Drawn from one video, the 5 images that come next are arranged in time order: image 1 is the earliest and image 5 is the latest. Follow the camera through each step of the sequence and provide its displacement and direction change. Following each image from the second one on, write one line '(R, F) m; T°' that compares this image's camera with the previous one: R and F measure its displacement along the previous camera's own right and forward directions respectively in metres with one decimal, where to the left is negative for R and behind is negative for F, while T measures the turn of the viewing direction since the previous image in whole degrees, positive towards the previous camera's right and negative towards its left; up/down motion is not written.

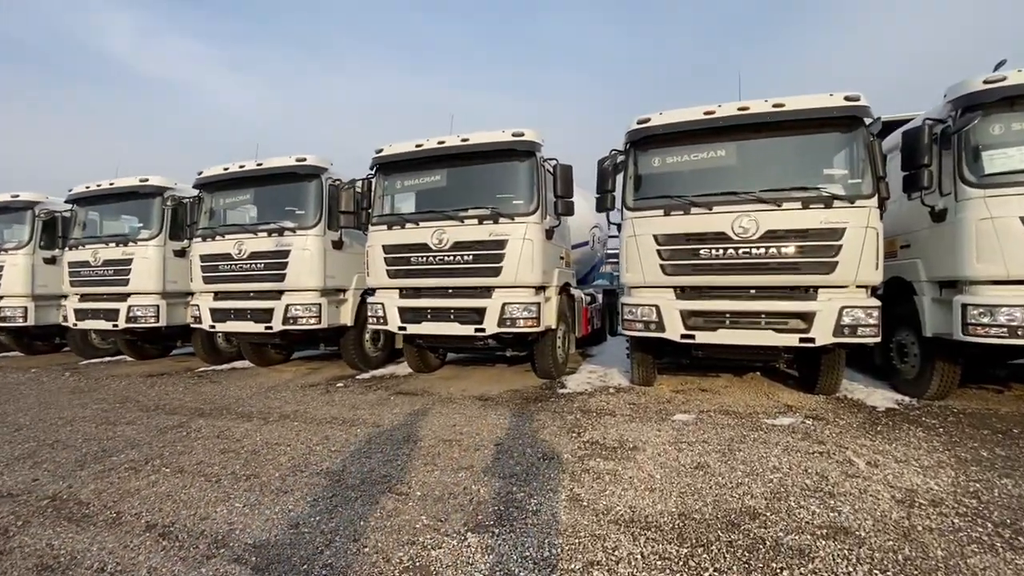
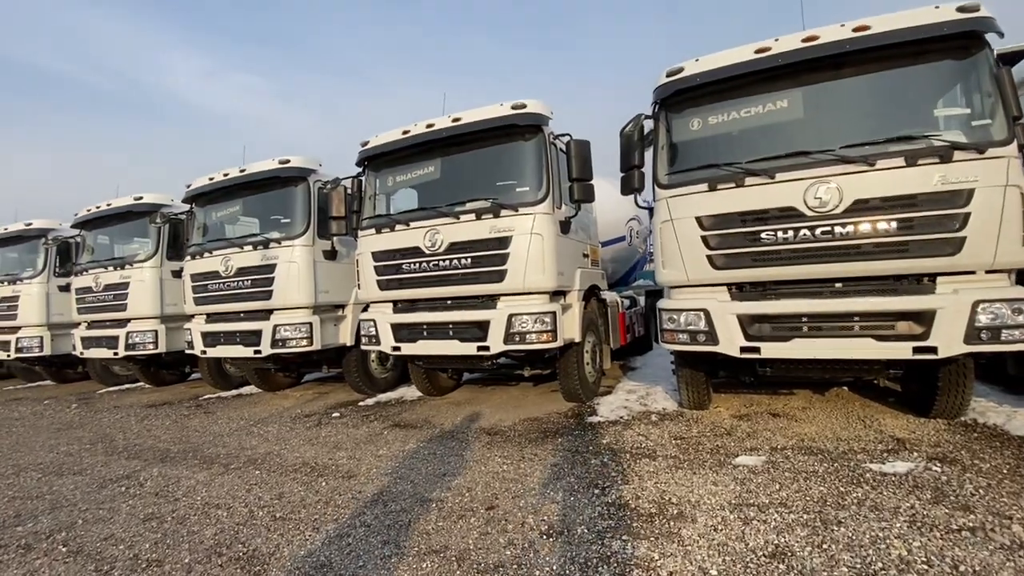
(+0.4, +1.1) m; -6°
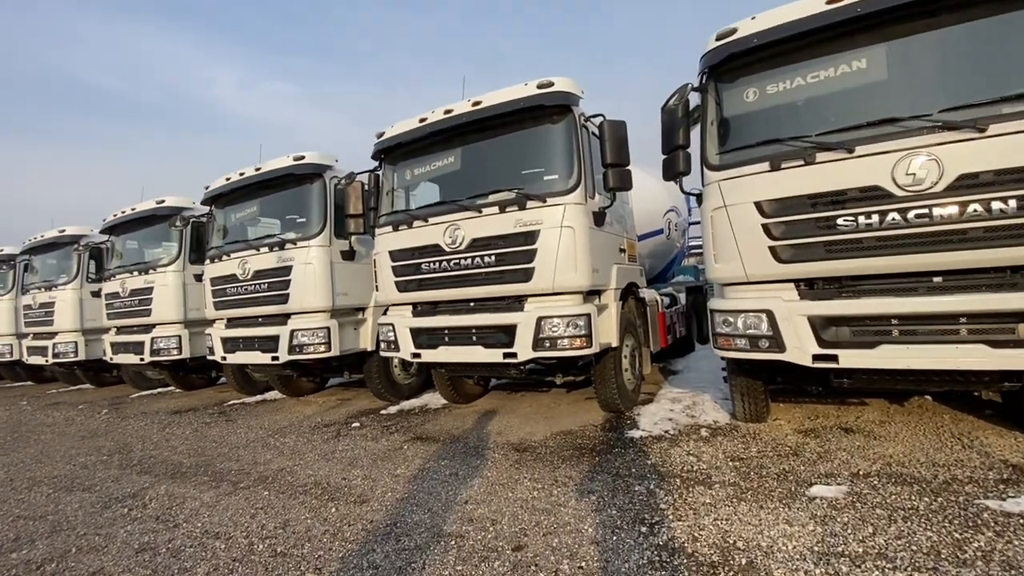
(0.0, +0.5) m; -4°
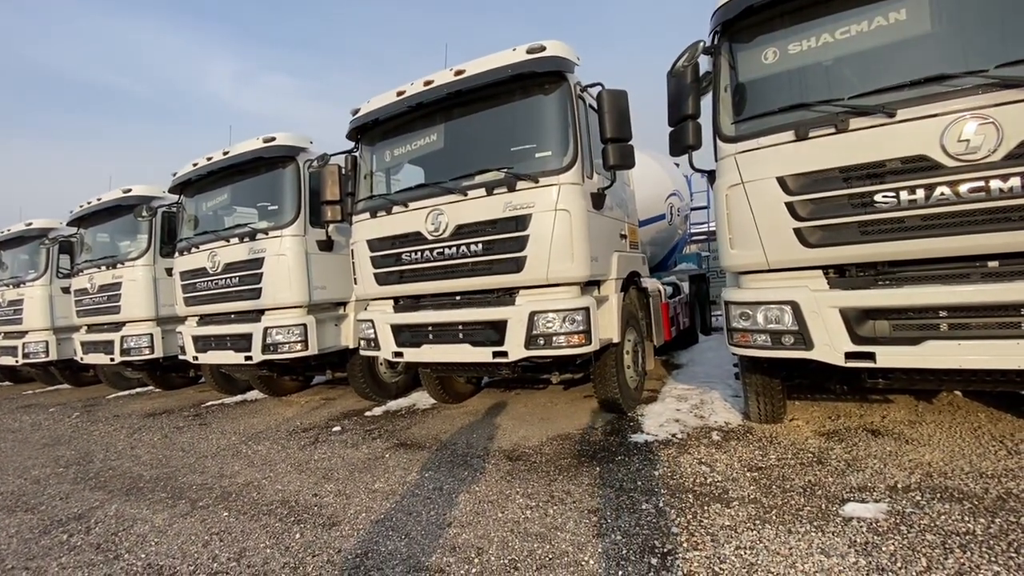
(+0.1, +0.5) m; 0°
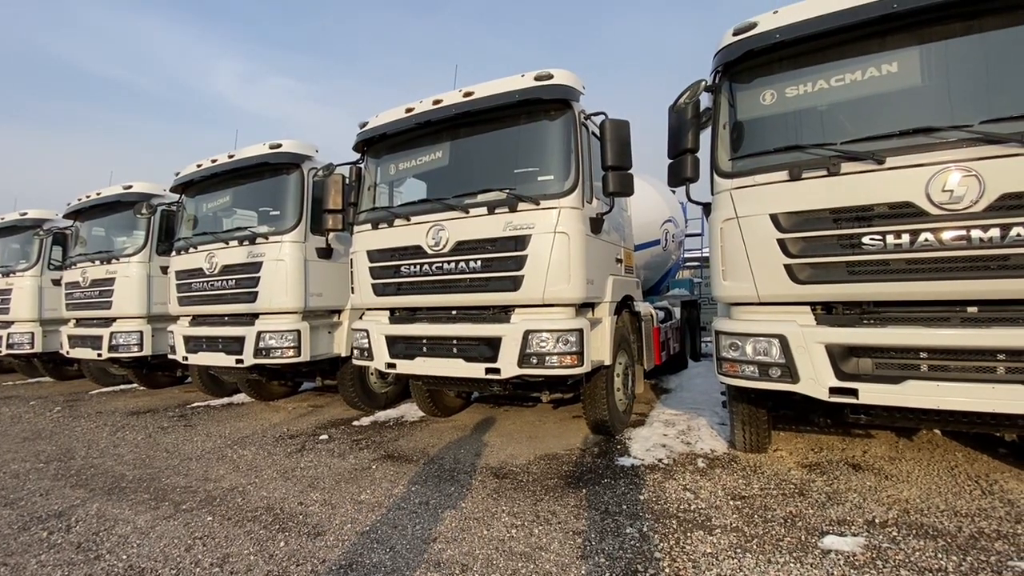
(0.0, -0.1) m; +1°
